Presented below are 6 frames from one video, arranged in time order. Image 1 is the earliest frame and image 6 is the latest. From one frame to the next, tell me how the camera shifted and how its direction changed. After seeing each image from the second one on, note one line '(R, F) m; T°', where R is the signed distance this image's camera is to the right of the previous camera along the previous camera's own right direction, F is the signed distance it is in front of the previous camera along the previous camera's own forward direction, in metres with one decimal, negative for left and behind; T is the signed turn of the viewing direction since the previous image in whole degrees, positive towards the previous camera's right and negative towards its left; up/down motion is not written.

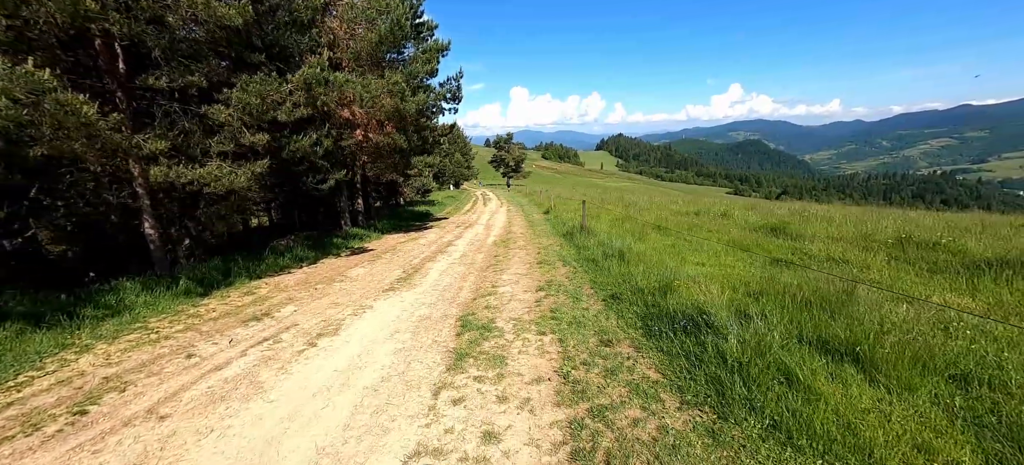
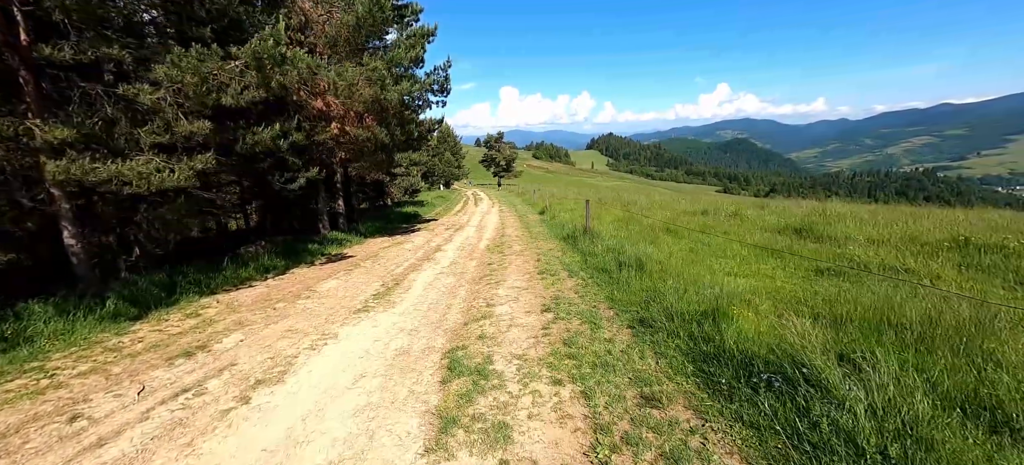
(-0.1, +1.4) m; +1°
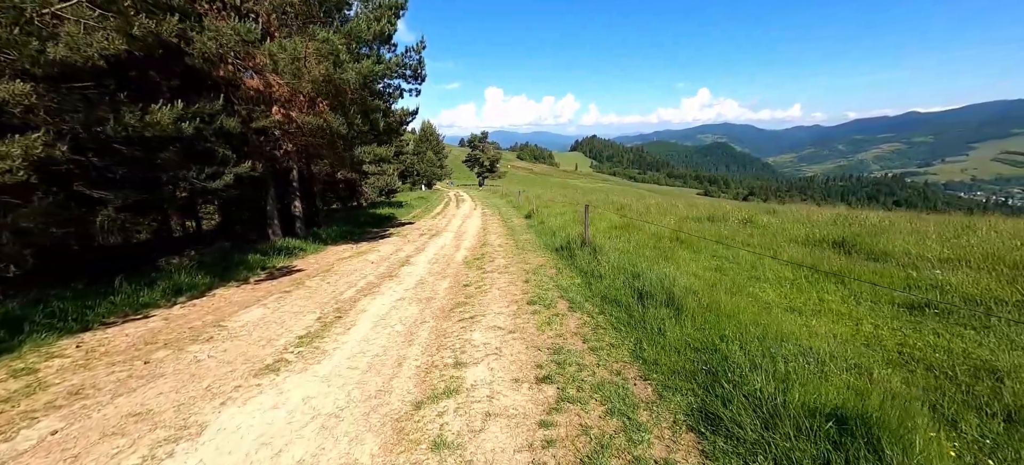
(0.0, +2.1) m; +2°
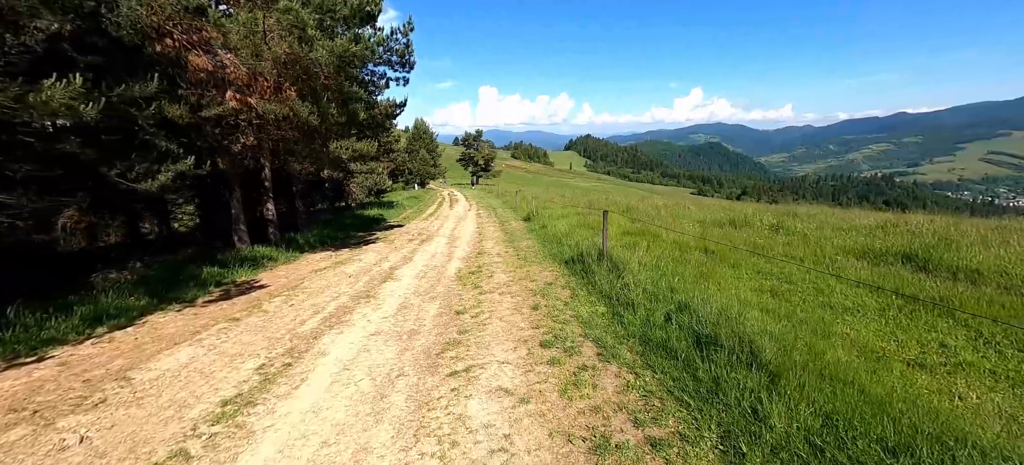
(-0.2, +1.6) m; +1°
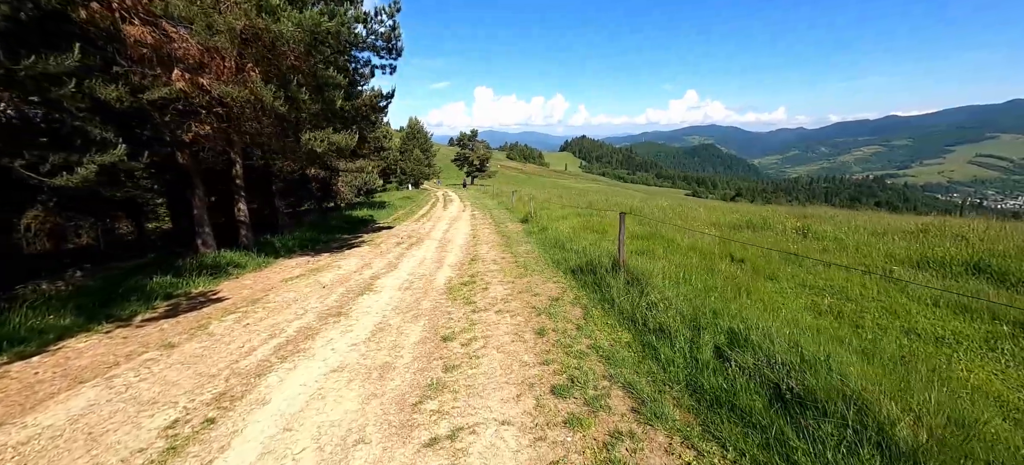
(-0.1, +1.2) m; +1°
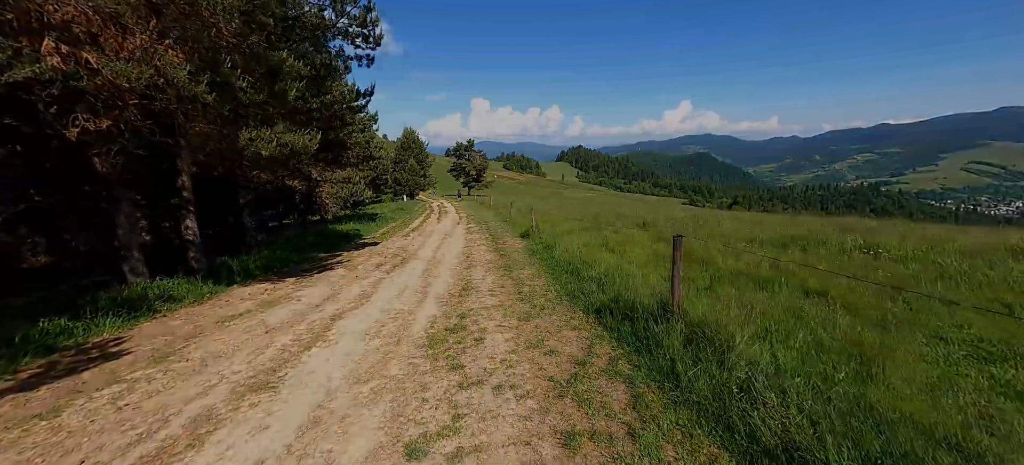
(-0.1, +2.0) m; 0°
